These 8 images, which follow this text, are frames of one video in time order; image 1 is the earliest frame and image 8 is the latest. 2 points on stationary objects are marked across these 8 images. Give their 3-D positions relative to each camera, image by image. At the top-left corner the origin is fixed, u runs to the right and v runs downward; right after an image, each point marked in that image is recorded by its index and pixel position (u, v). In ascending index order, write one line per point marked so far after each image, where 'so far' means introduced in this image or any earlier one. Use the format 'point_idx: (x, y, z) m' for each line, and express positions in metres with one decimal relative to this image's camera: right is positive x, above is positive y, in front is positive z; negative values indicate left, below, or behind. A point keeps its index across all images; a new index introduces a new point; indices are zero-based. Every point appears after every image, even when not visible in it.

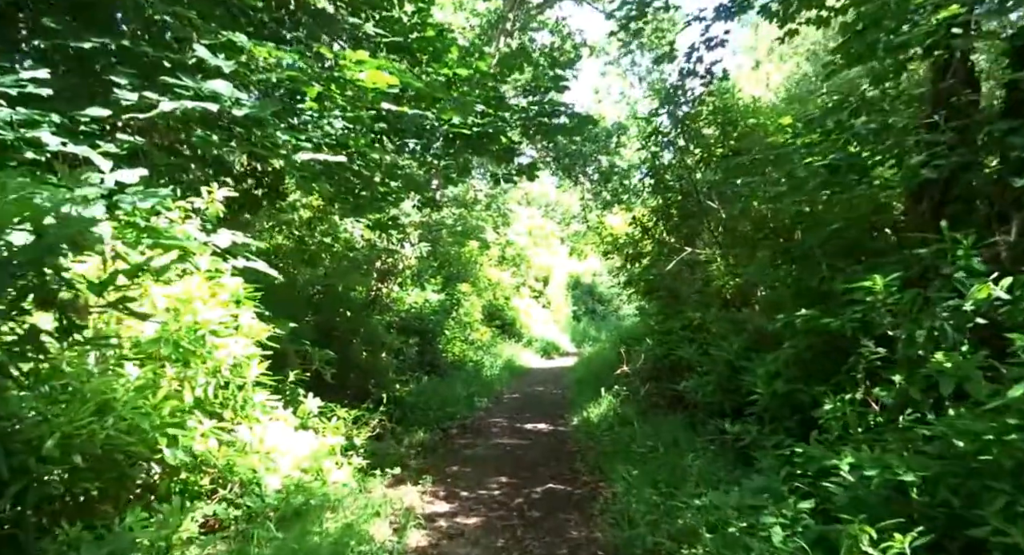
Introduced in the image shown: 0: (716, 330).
0: (+2.2, -0.6, +8.7) m
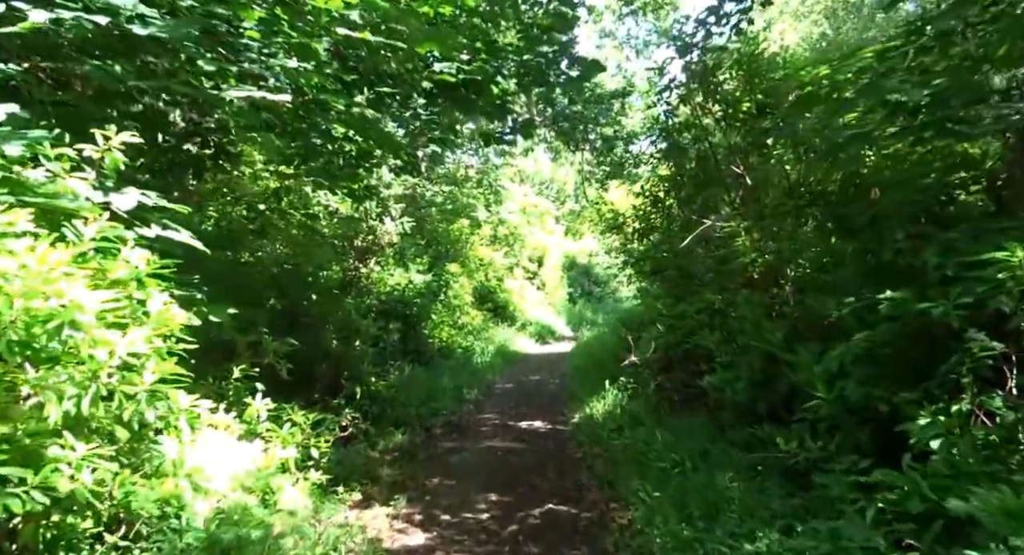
0: (+2.2, -0.4, +7.5) m
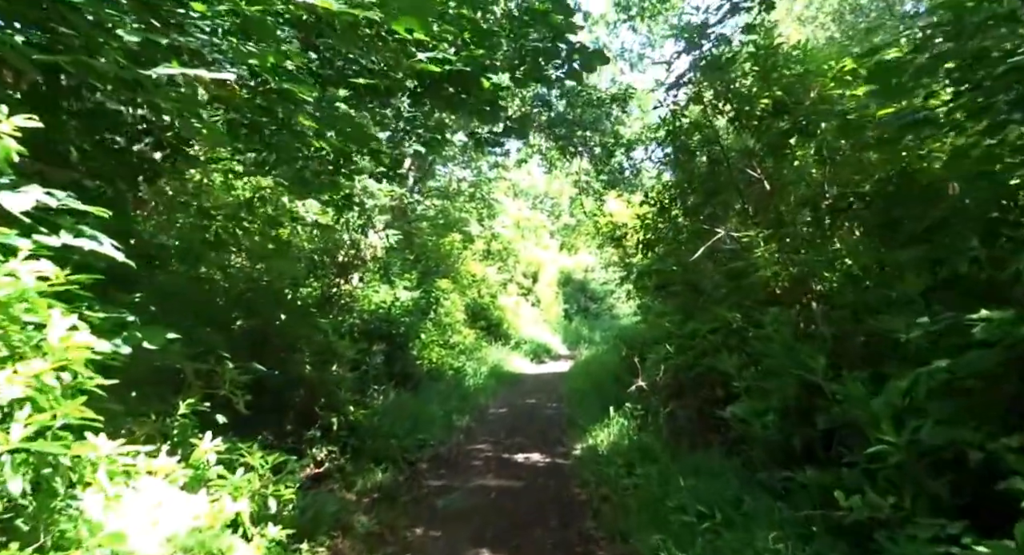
0: (+2.1, -0.5, +6.7) m
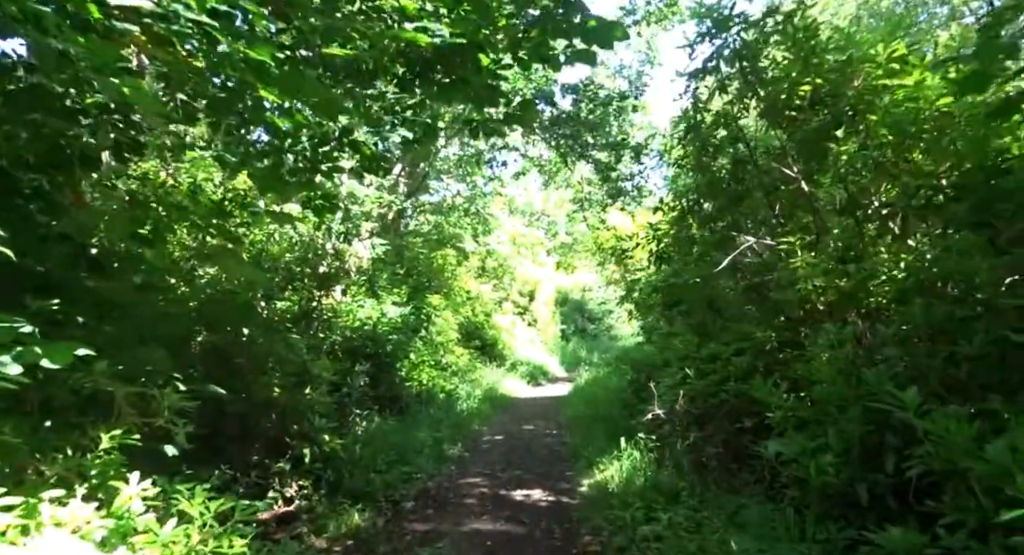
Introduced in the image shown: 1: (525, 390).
0: (+2.1, -0.6, +5.7) m
1: (+0.3, -2.6, +18.4) m
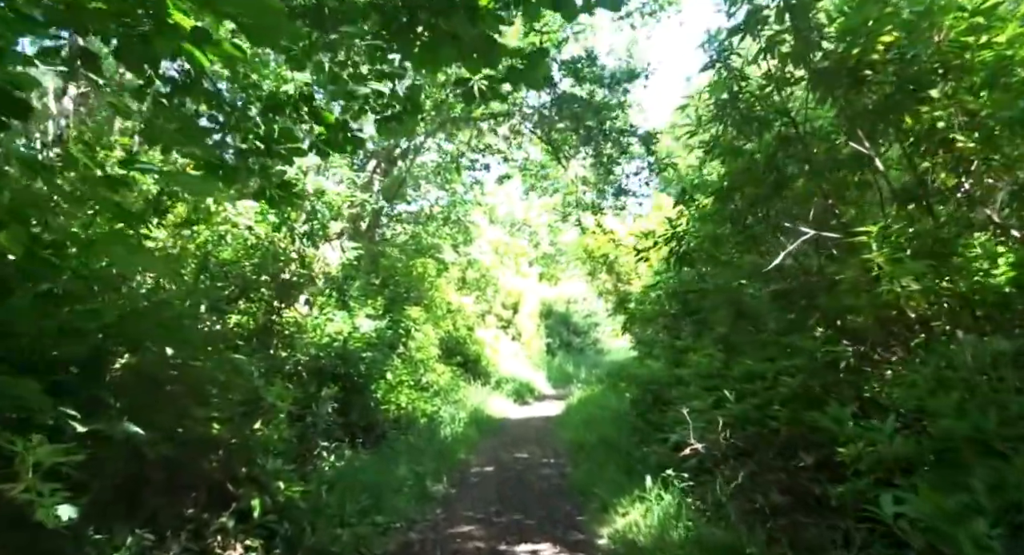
0: (+2.2, -0.6, +4.5) m
1: (0.0, -2.8, +17.1) m
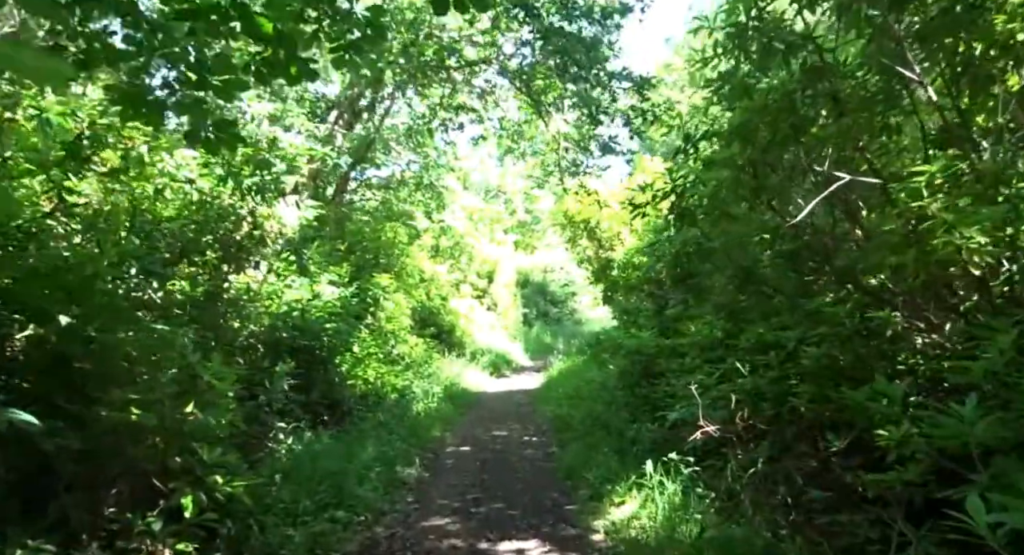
0: (+2.1, -0.4, +3.7) m
1: (-0.5, -2.1, +16.3) m
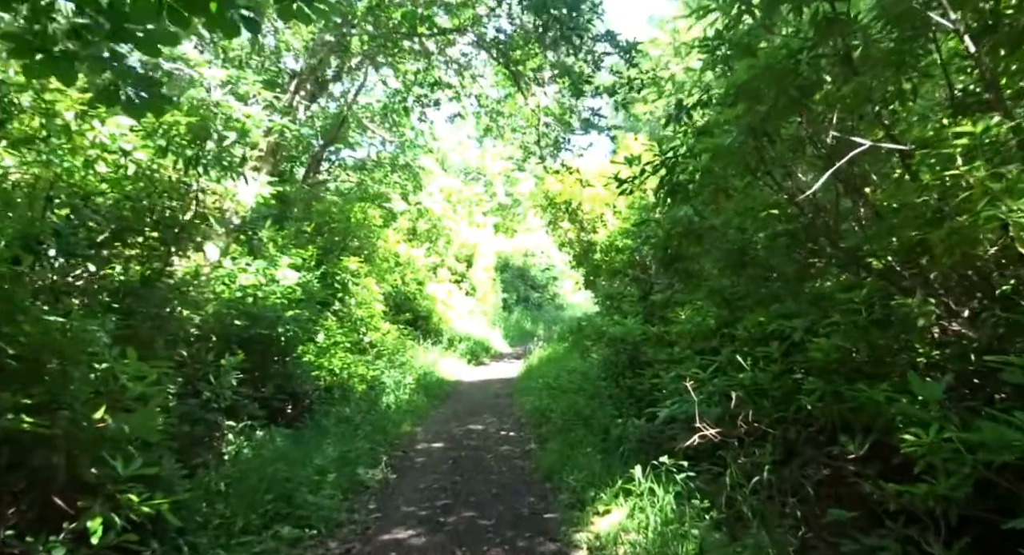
0: (+2.0, -0.3, +3.1) m
1: (-0.9, -1.8, +15.7) m
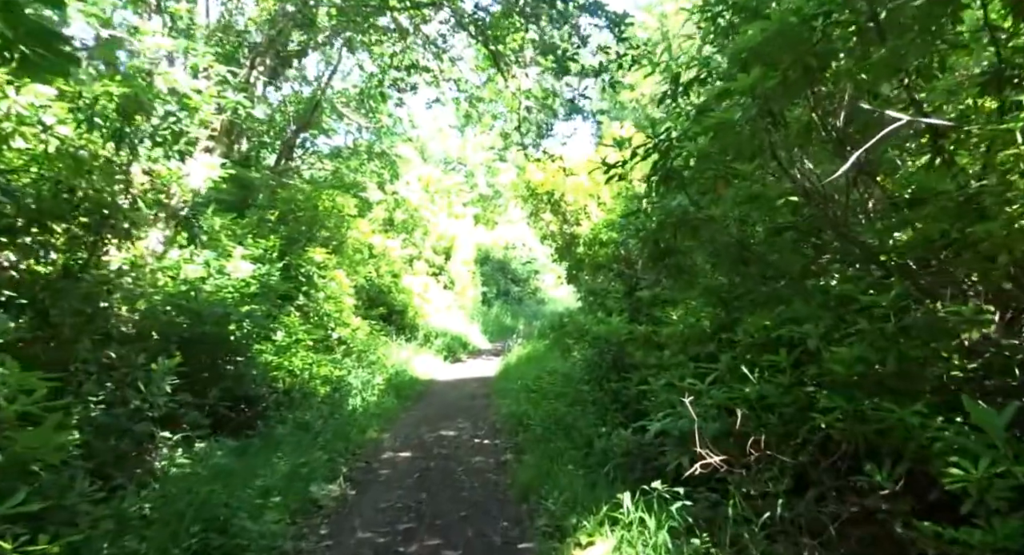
0: (+1.9, -0.3, +2.5) m
1: (-1.3, -1.7, +15.0) m
